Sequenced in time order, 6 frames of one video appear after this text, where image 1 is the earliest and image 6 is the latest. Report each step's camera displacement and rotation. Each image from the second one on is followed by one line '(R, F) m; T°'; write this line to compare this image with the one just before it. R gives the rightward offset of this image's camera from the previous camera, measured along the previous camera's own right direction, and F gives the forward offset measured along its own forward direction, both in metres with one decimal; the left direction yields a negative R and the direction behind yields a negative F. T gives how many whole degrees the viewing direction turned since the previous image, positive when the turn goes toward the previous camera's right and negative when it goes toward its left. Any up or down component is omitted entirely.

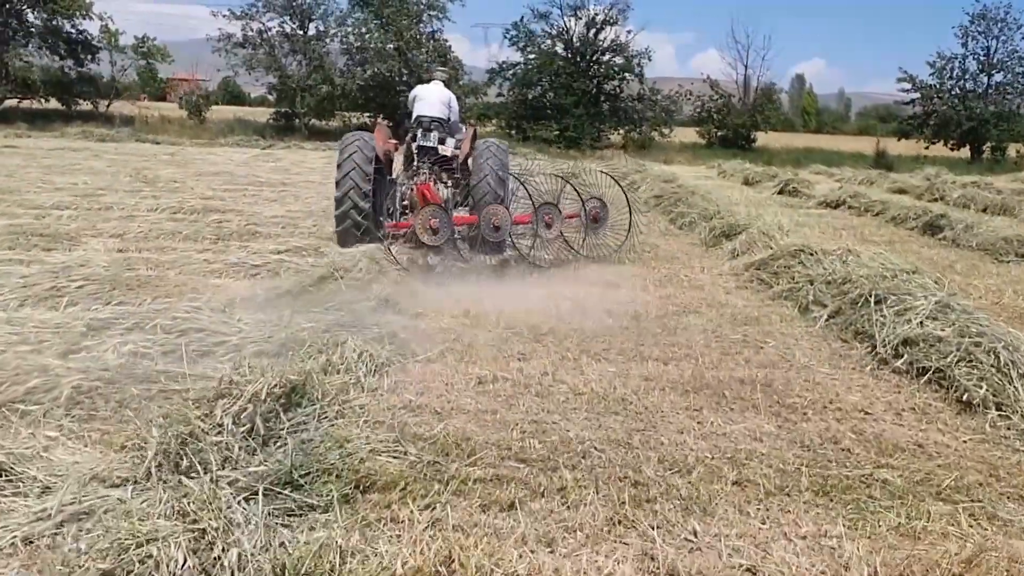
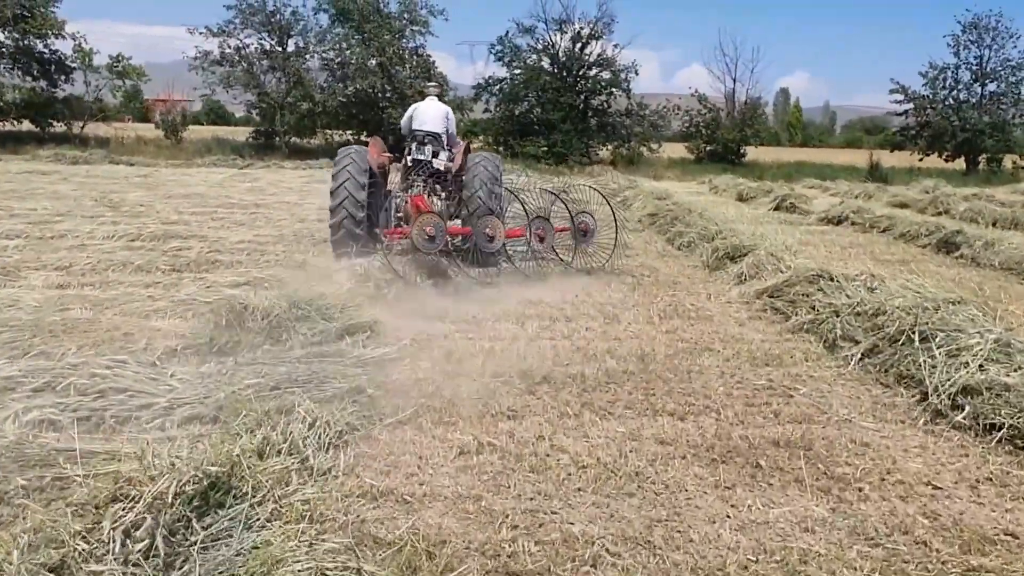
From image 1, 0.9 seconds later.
(0.0, +0.6) m; +1°
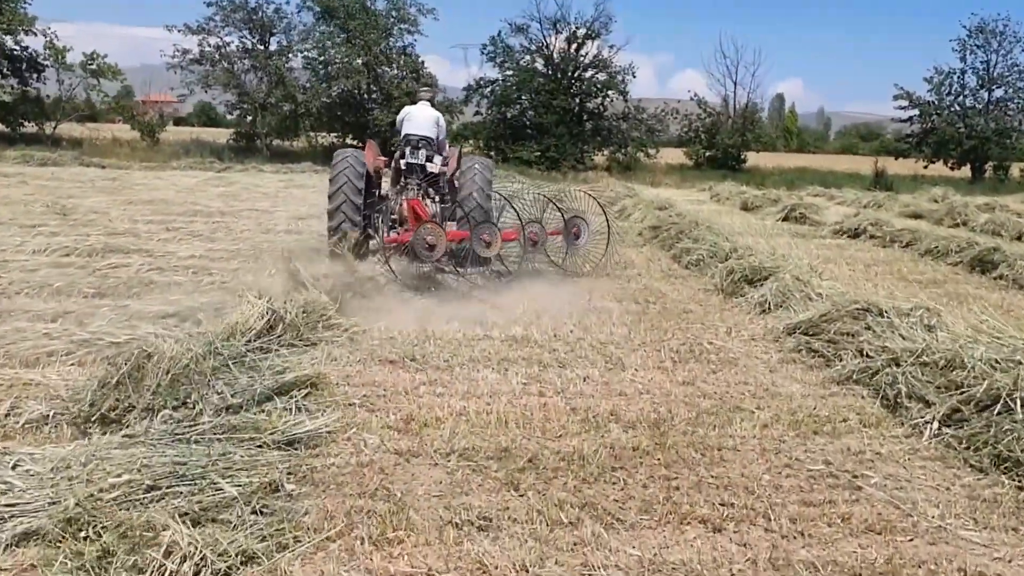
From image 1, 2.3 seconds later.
(0.0, +0.9) m; 0°
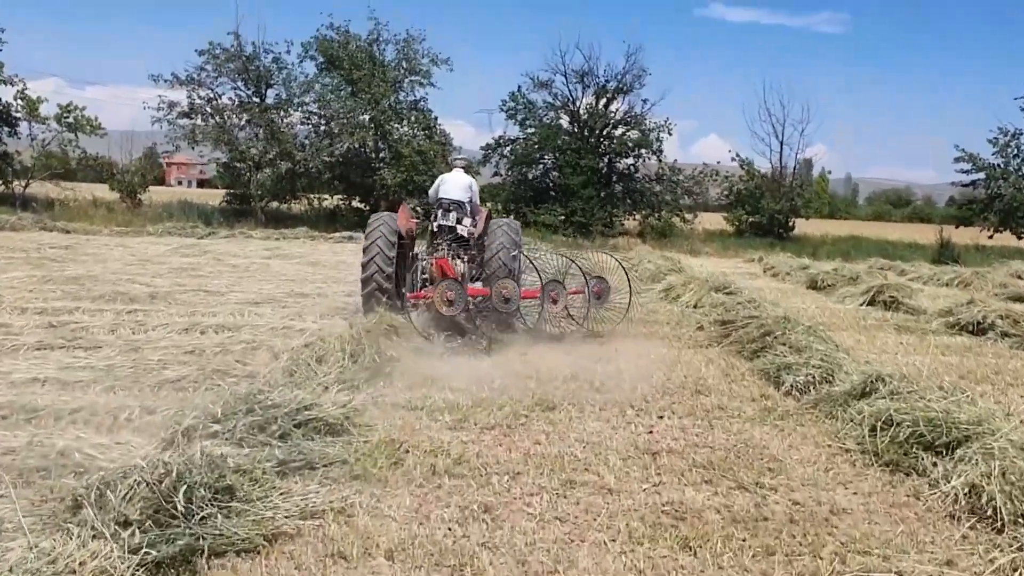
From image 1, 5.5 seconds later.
(0.0, +2.4) m; -1°
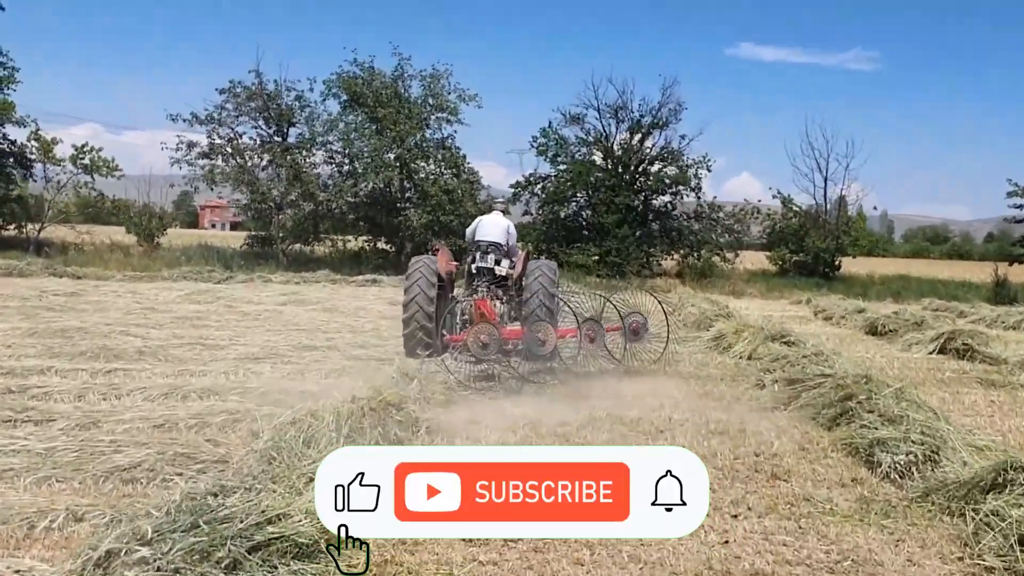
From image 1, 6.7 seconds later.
(0.0, +0.9) m; -2°
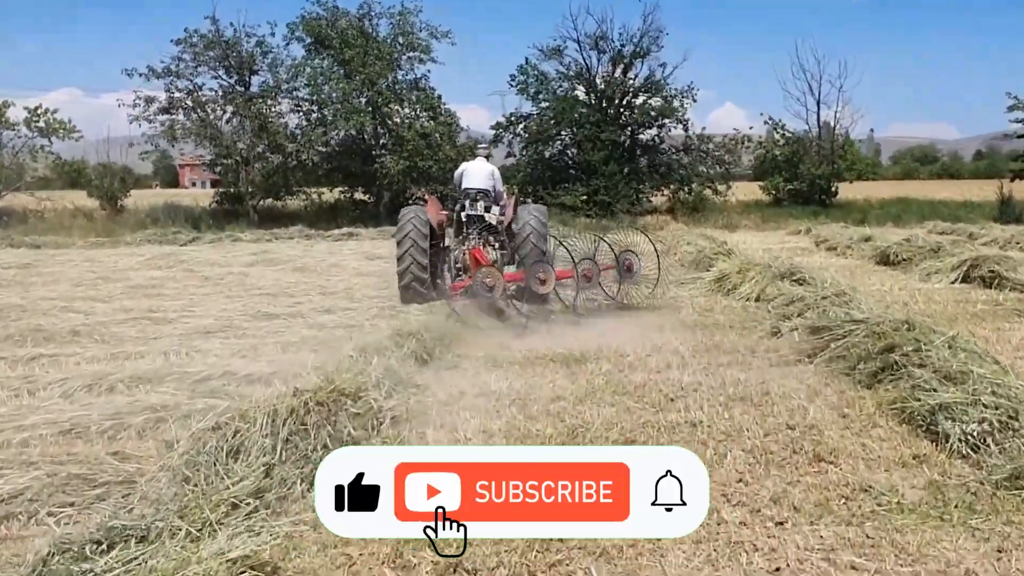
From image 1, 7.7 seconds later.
(+0.1, +0.8) m; 0°
